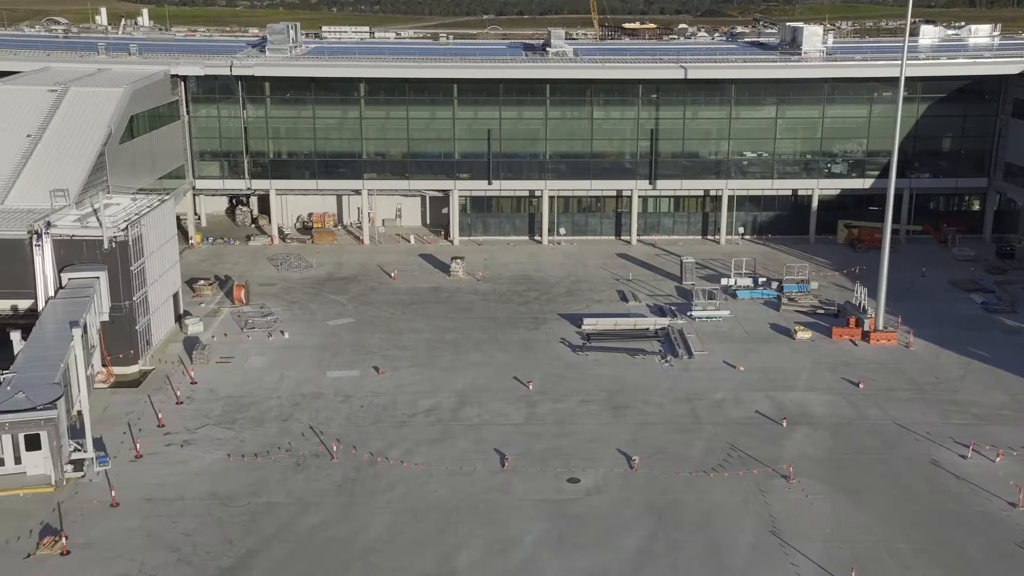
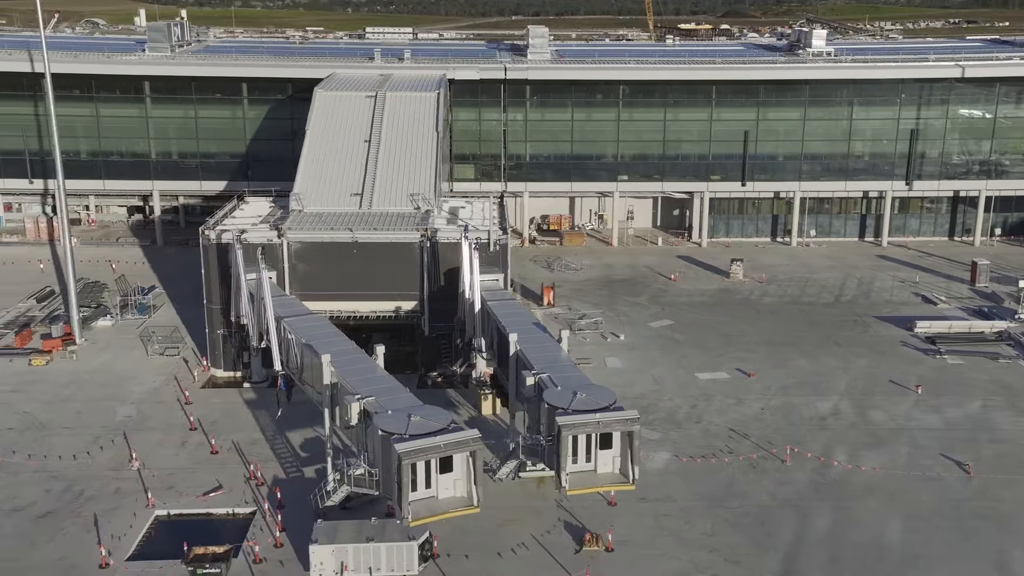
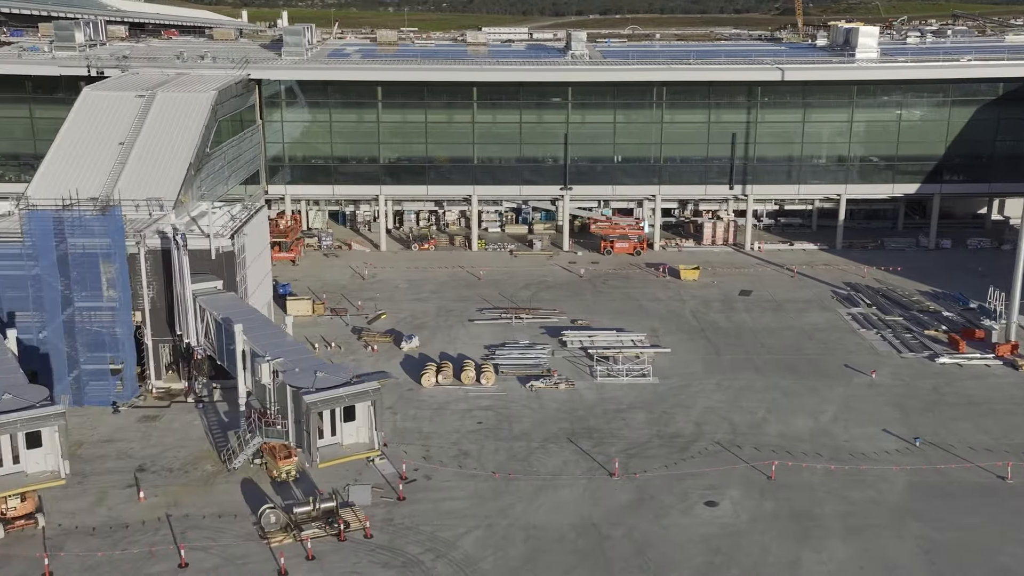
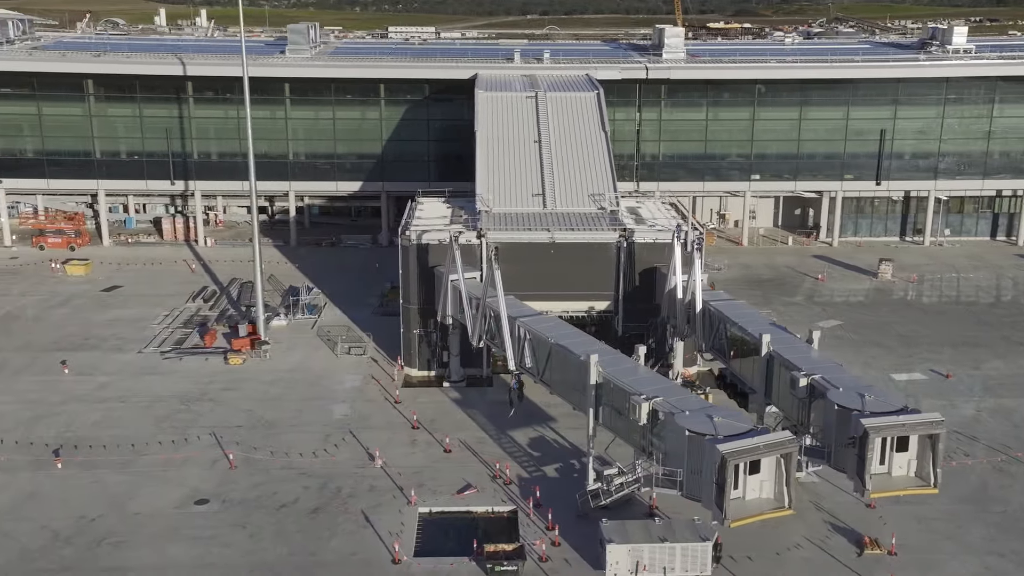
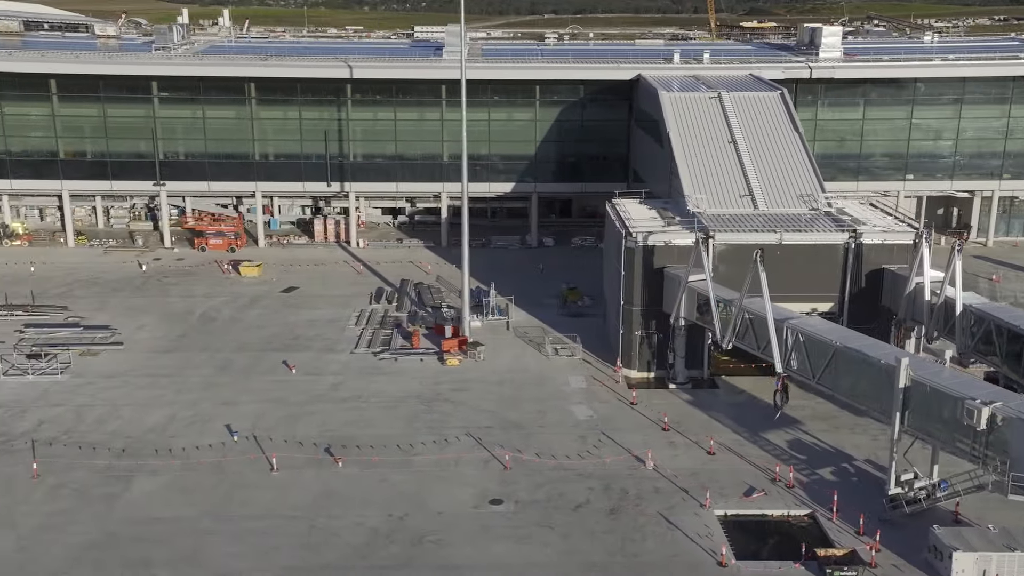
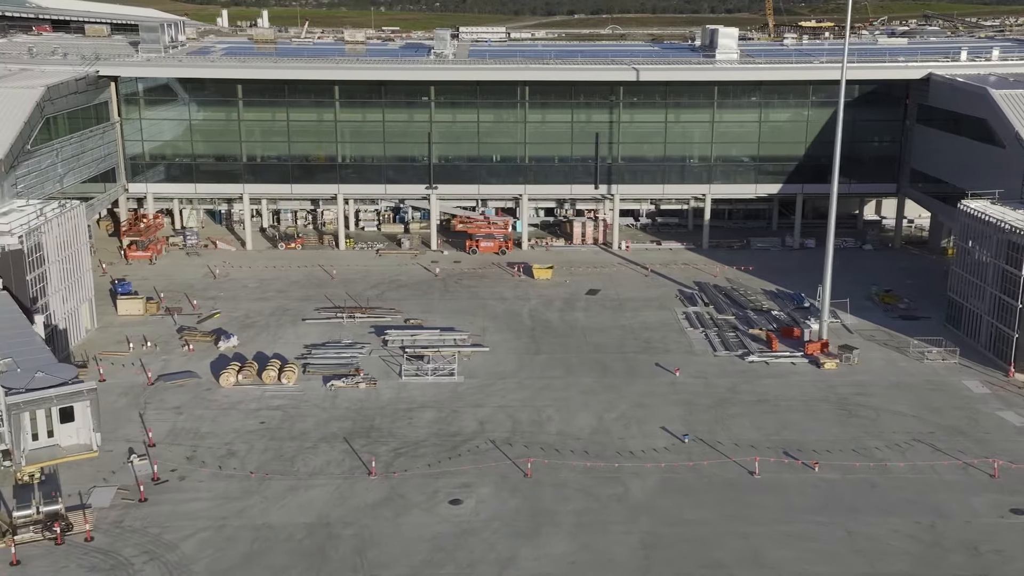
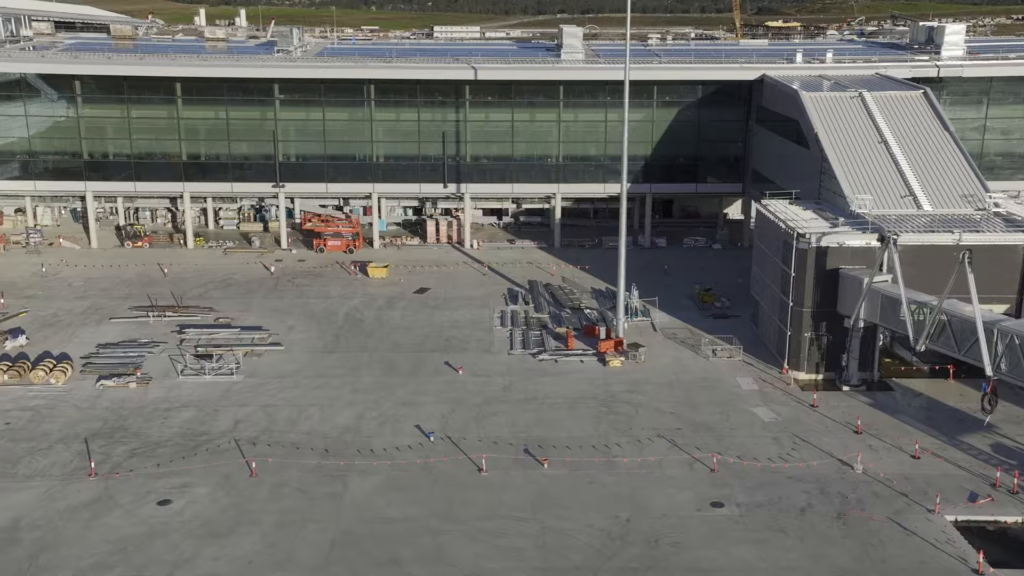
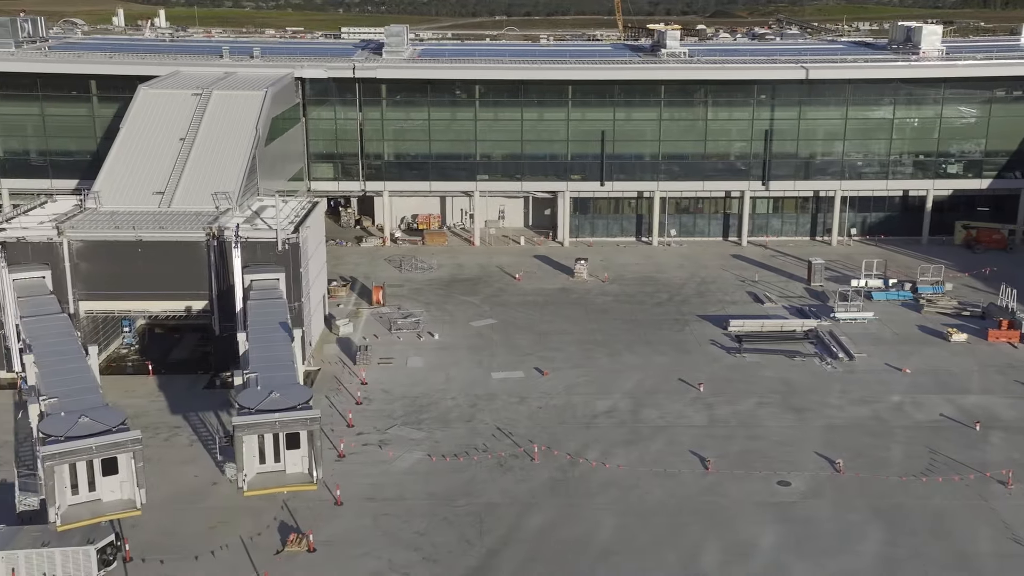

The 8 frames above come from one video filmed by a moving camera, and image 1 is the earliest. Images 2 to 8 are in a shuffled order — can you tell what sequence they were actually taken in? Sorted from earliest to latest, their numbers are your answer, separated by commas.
8, 2, 4, 5, 7, 6, 3
